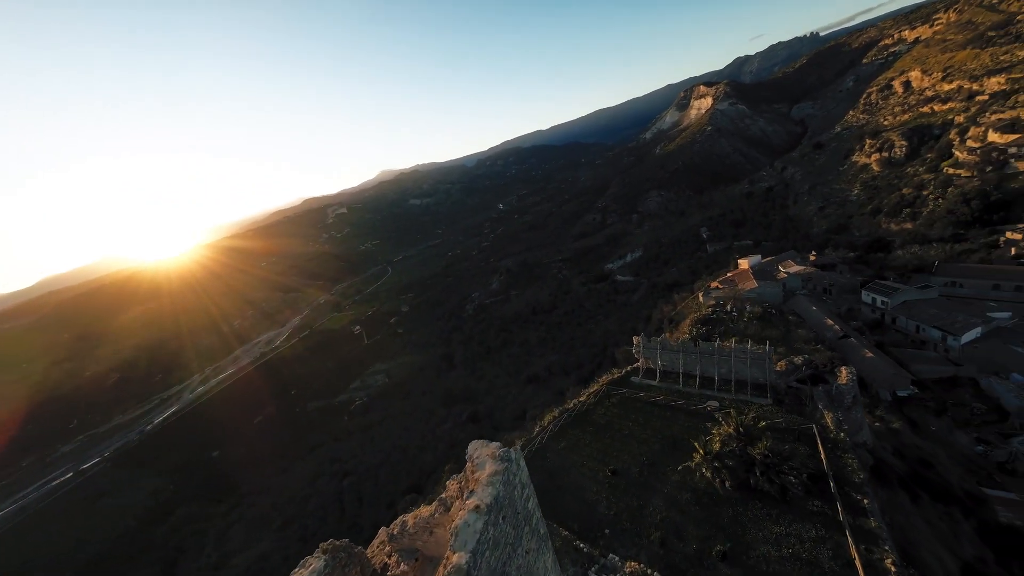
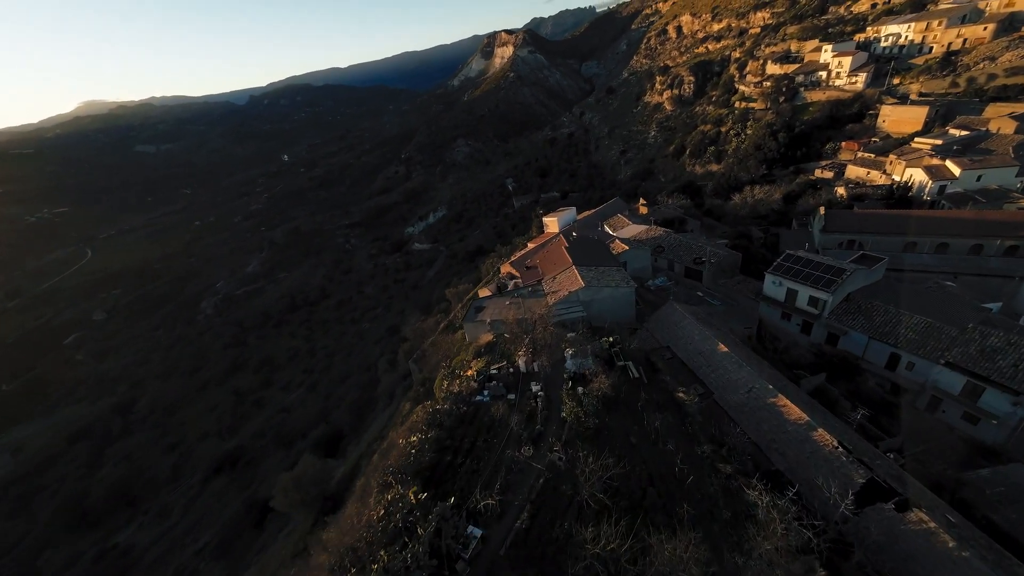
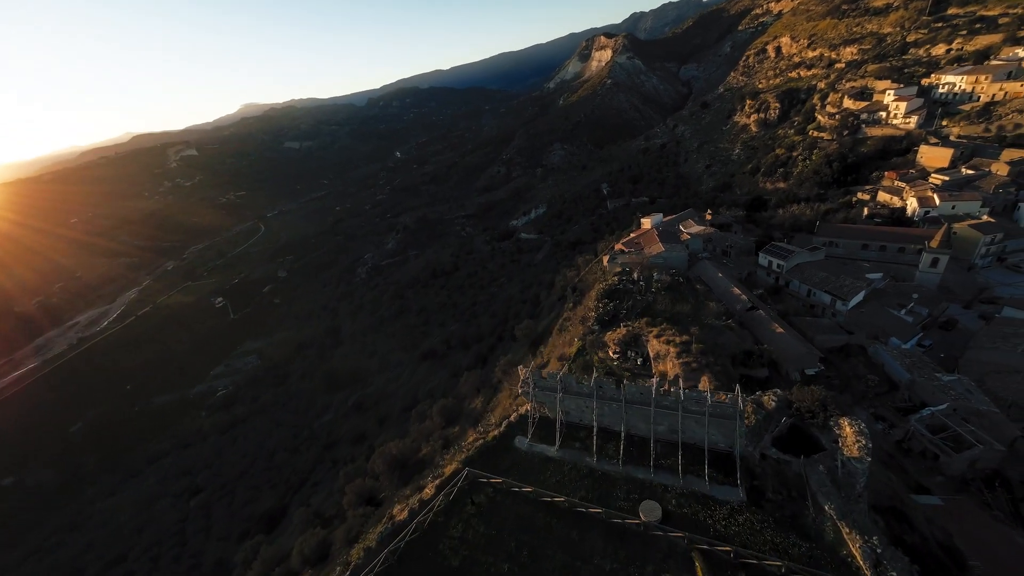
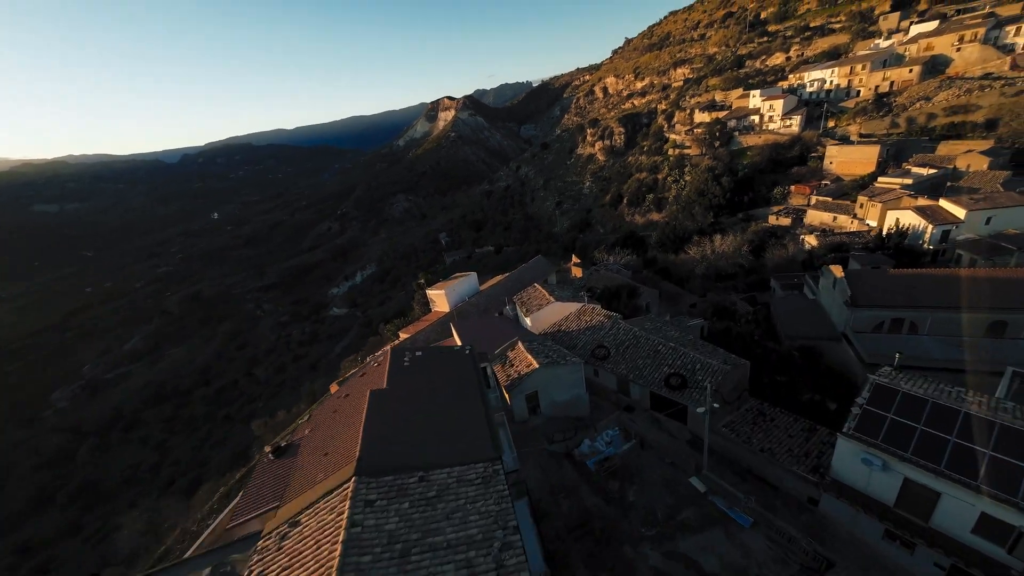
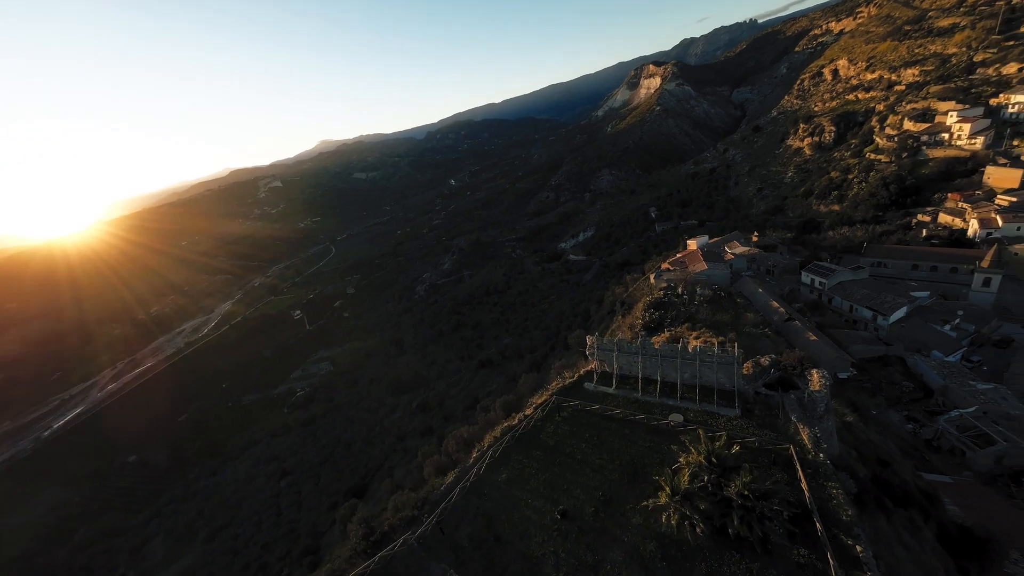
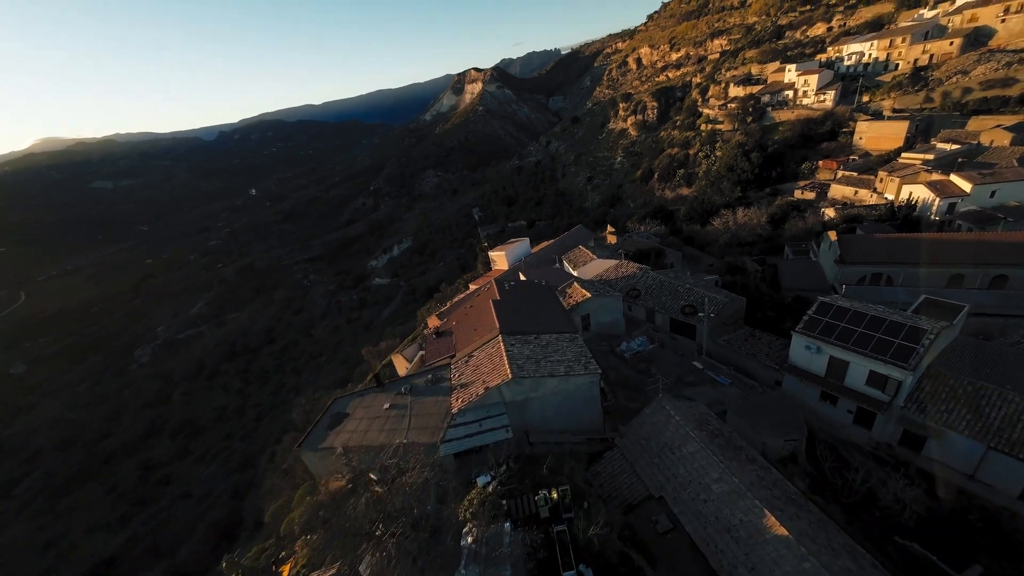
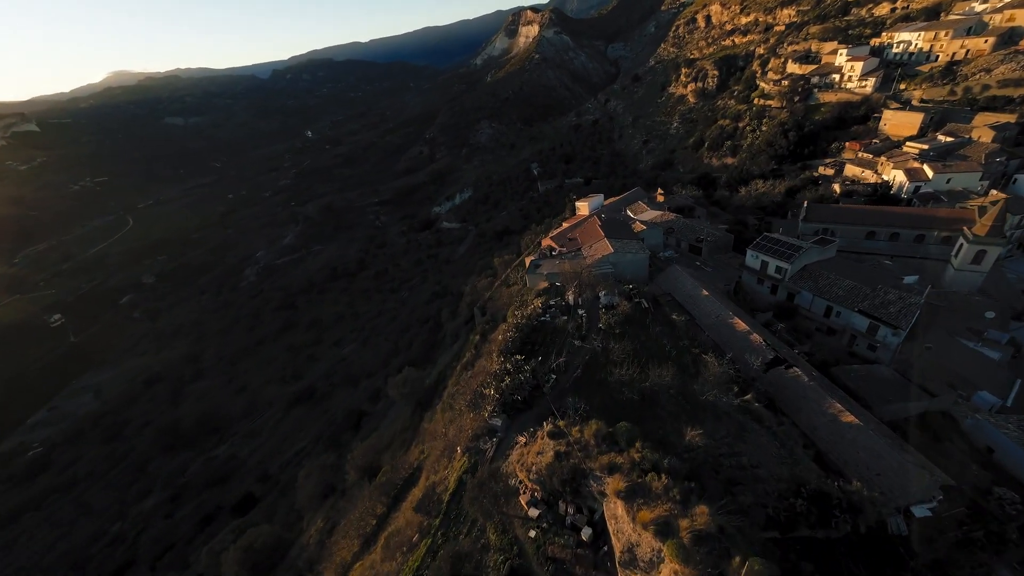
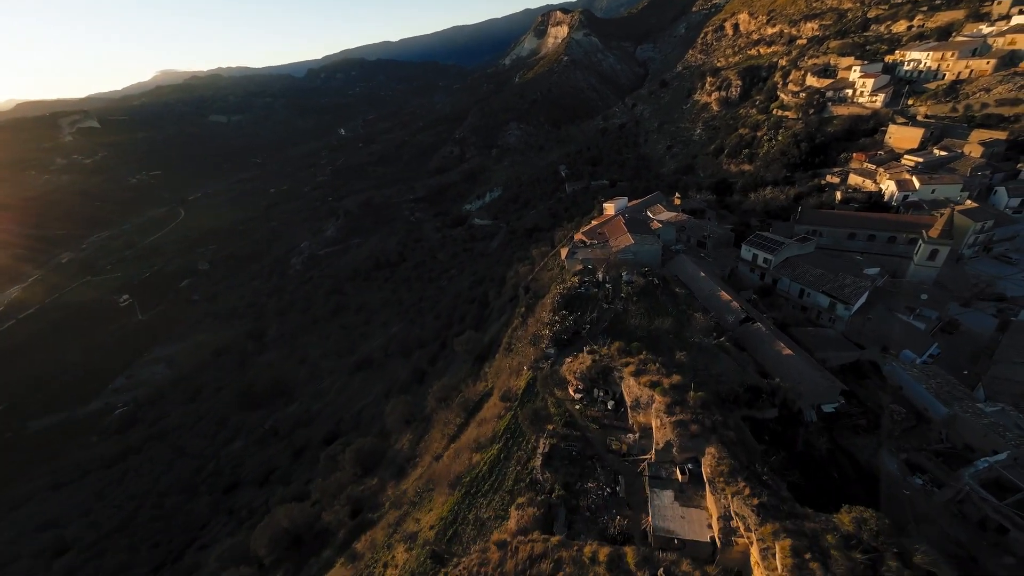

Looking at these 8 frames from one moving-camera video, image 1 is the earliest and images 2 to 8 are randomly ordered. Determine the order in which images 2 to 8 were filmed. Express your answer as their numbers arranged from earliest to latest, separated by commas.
5, 3, 8, 7, 2, 6, 4
